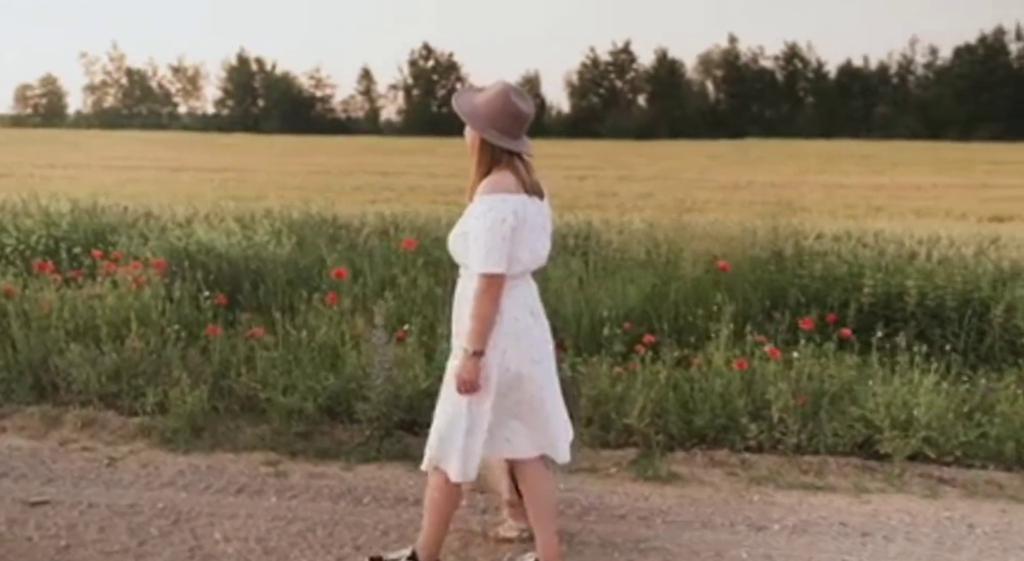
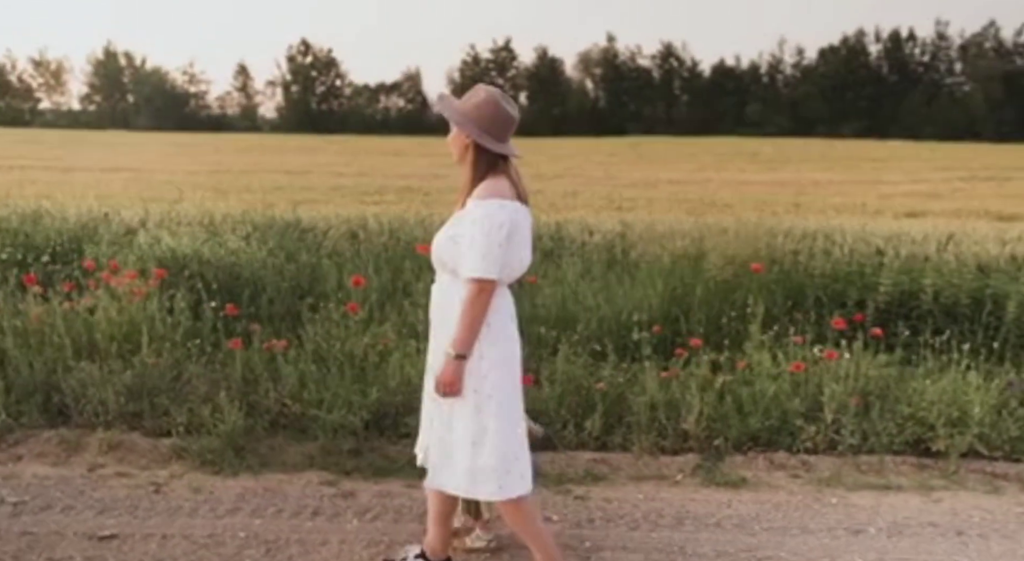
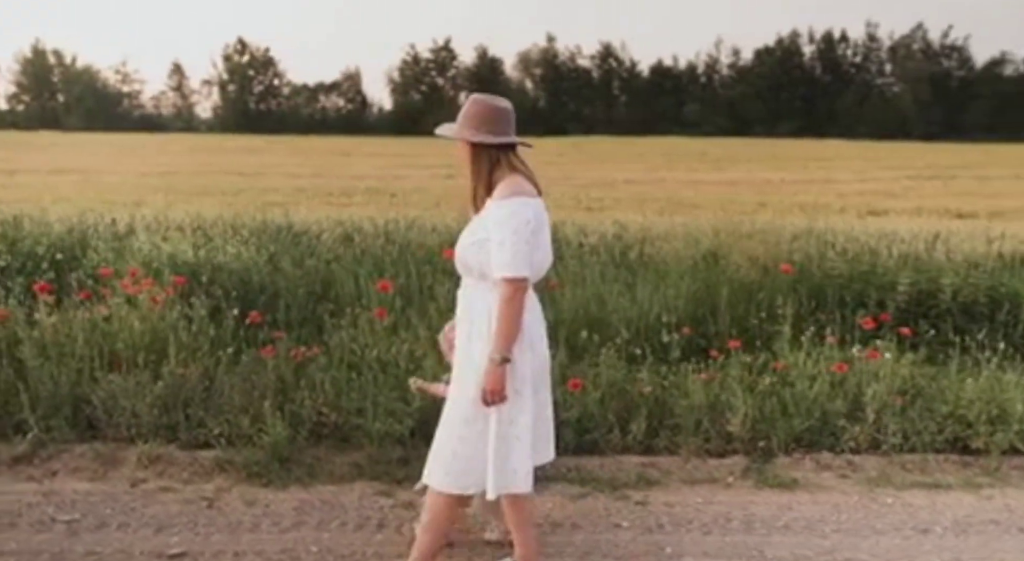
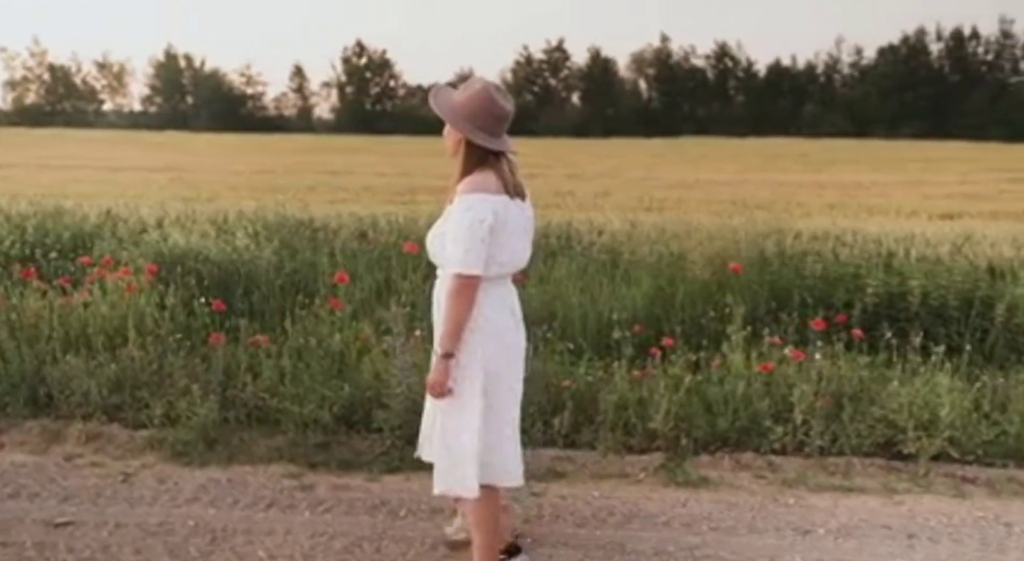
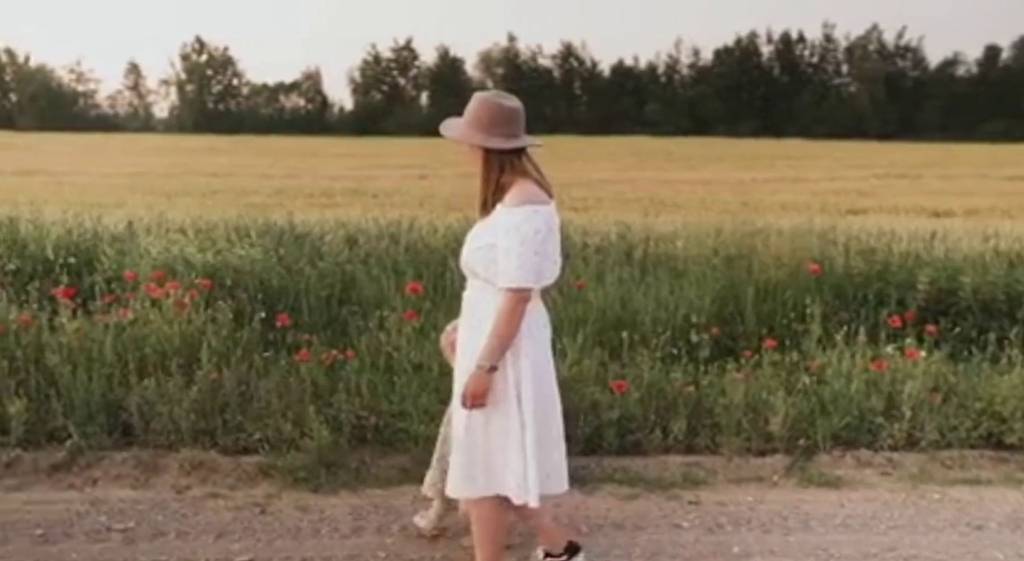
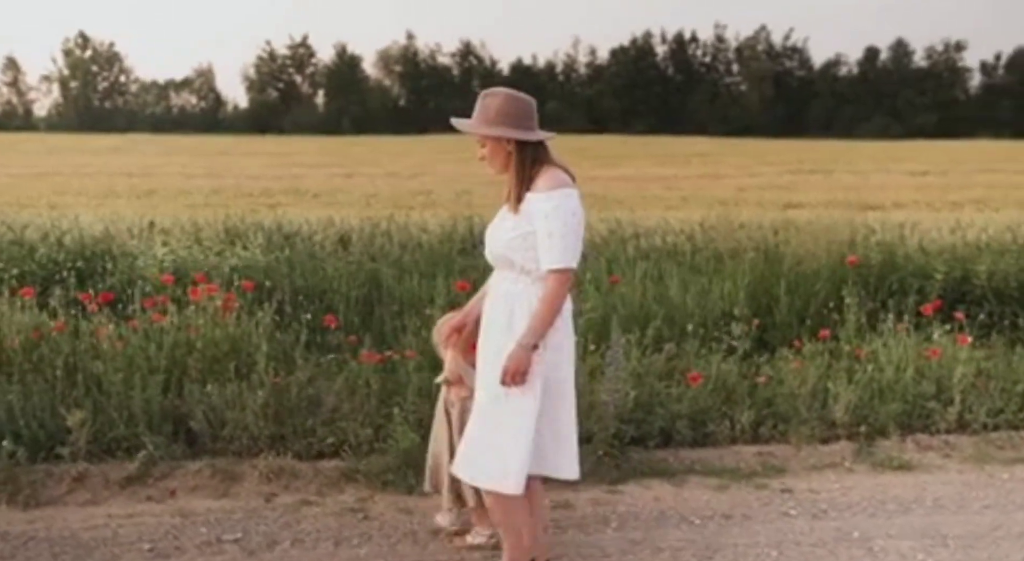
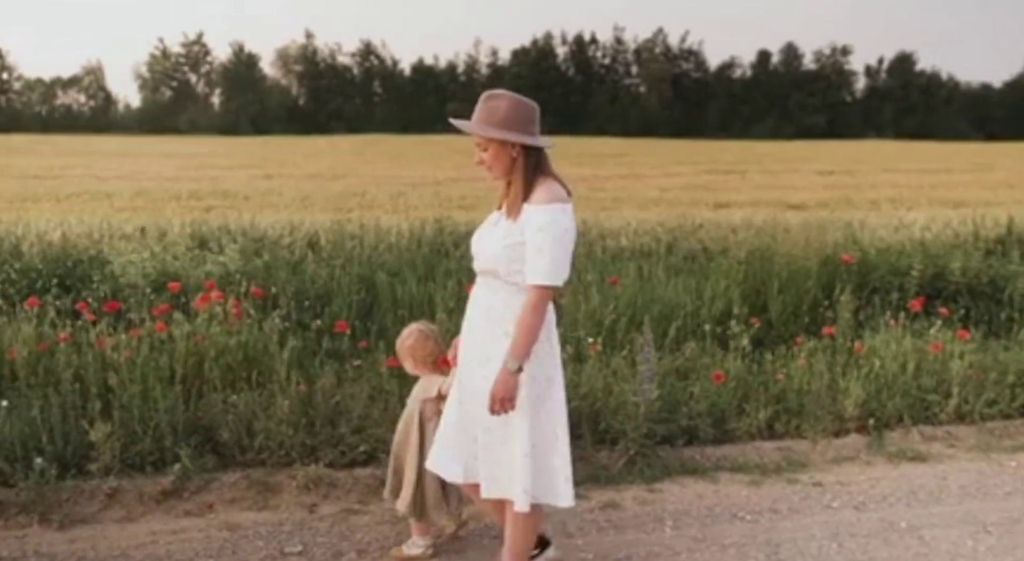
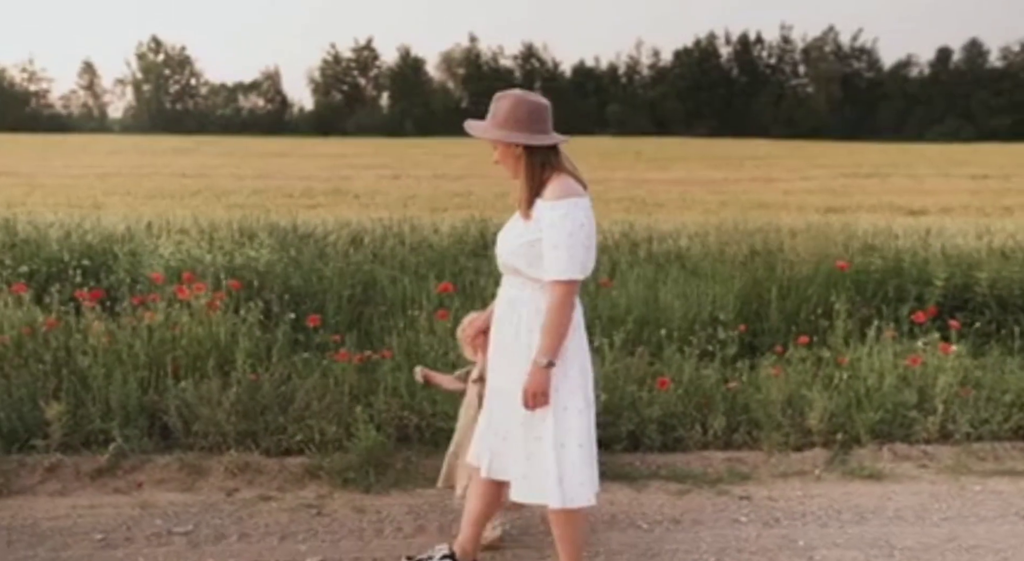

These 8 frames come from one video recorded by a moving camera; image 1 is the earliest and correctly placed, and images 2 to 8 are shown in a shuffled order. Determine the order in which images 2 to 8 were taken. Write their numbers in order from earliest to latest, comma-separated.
4, 2, 3, 5, 8, 6, 7
